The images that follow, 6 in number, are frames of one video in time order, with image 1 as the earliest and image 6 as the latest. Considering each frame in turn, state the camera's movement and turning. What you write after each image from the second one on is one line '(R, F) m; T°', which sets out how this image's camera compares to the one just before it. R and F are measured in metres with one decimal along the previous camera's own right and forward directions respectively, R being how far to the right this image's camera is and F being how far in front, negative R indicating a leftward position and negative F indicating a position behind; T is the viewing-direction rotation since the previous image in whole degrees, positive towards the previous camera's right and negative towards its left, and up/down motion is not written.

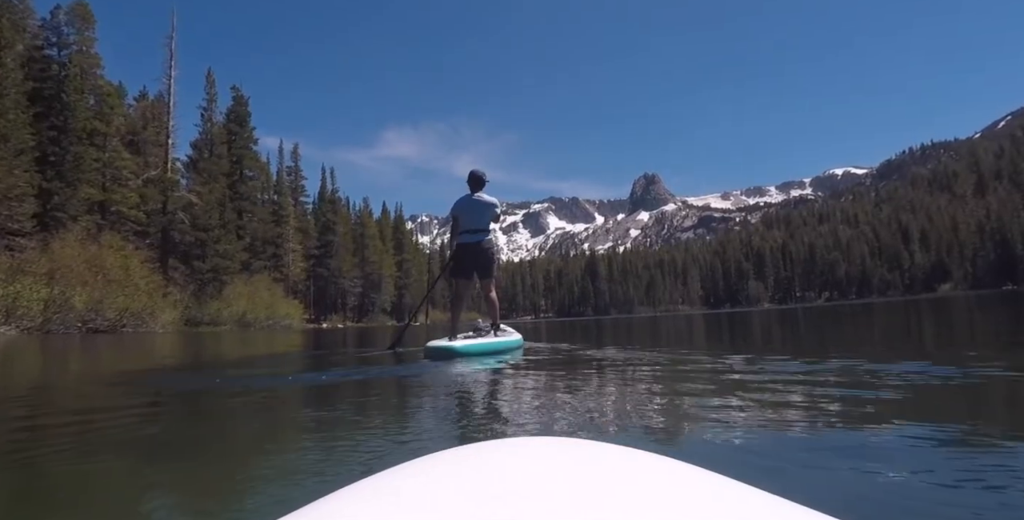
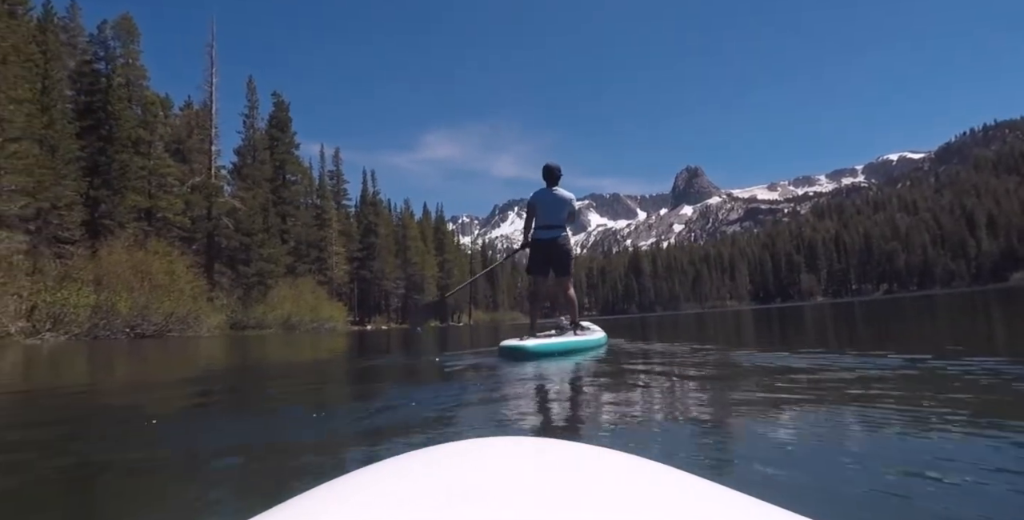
(0.0, +0.5) m; -4°
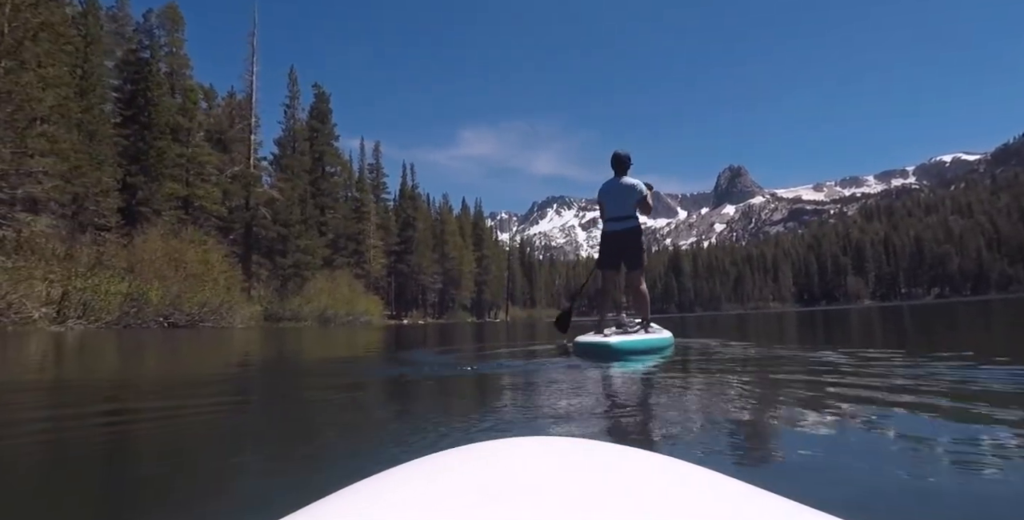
(-0.2, +0.7) m; -4°
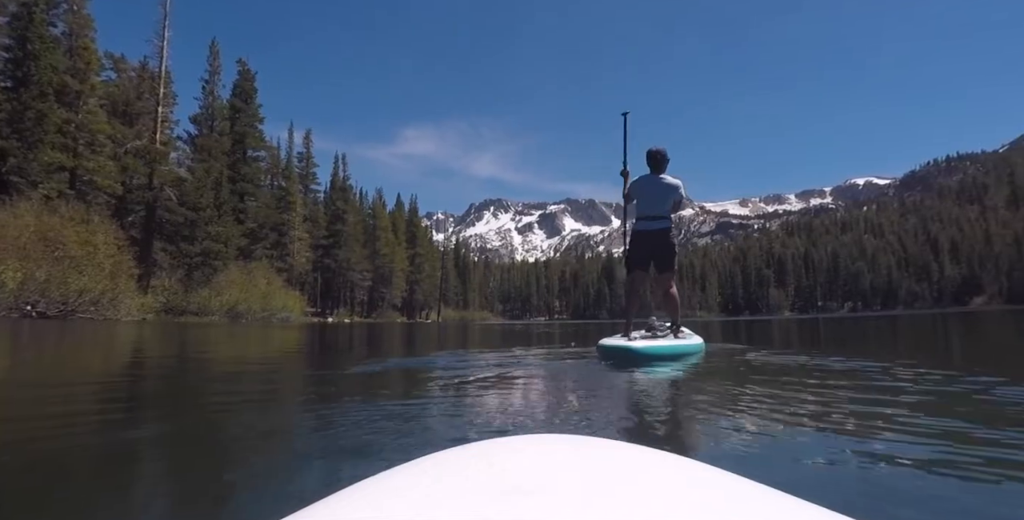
(+0.1, +0.8) m; +6°
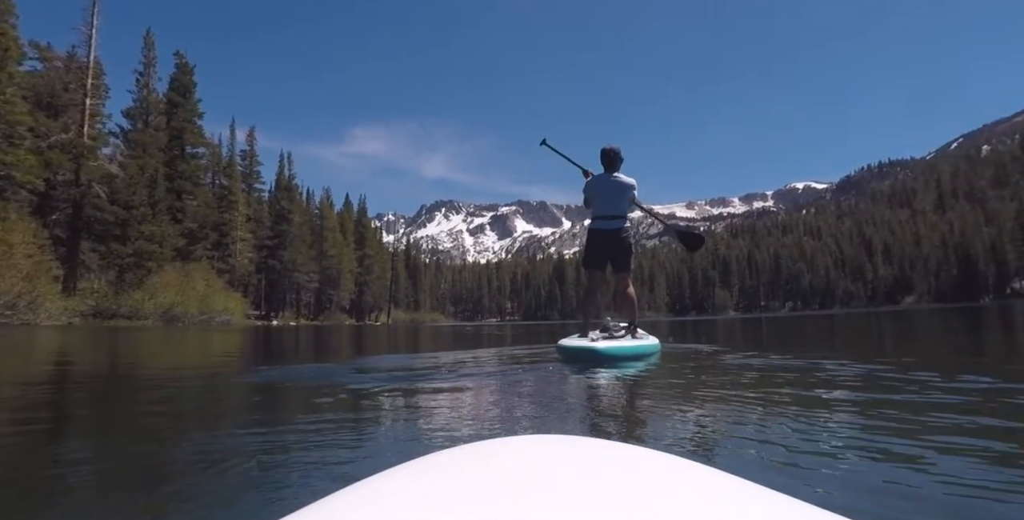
(0.0, 0.0) m; +5°
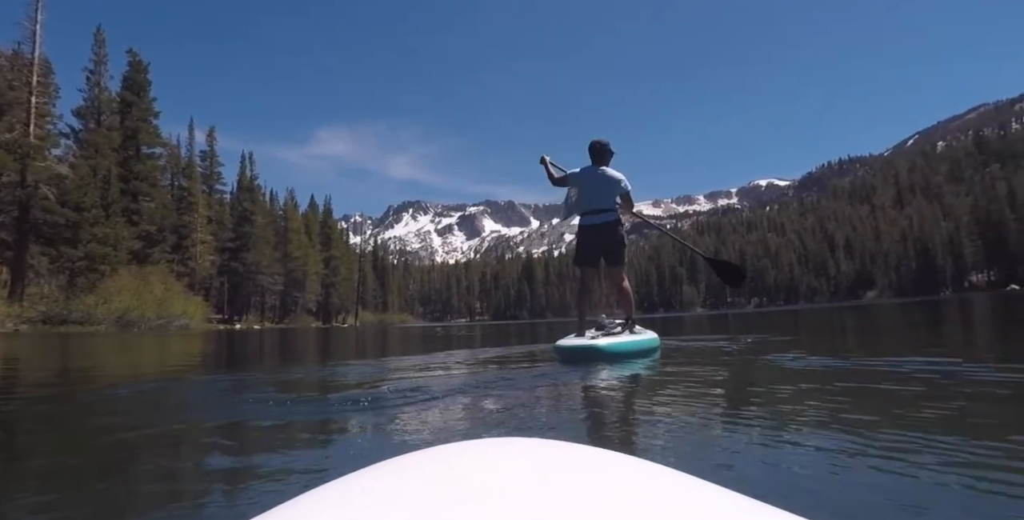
(+0.1, 0.0) m; +3°
